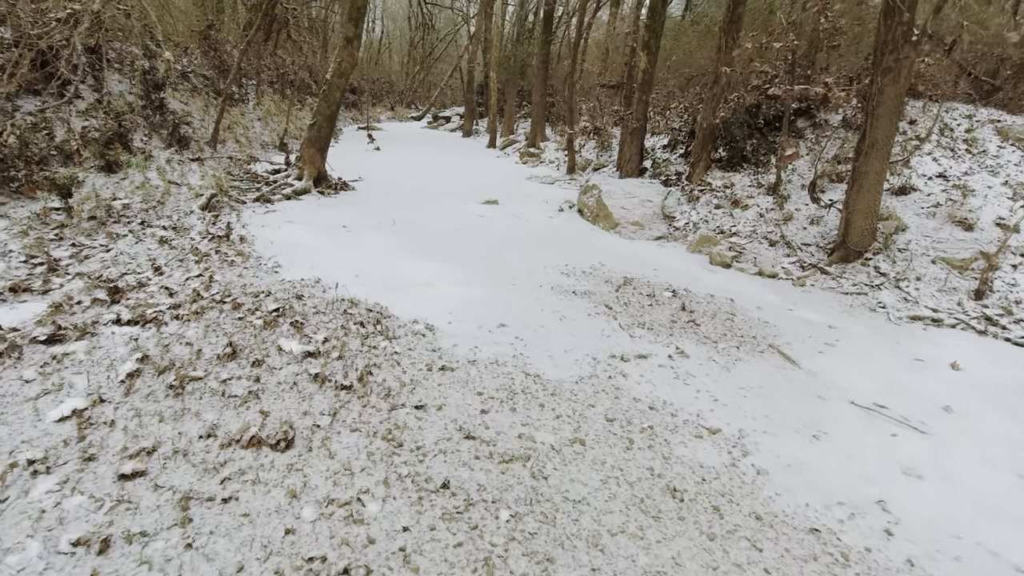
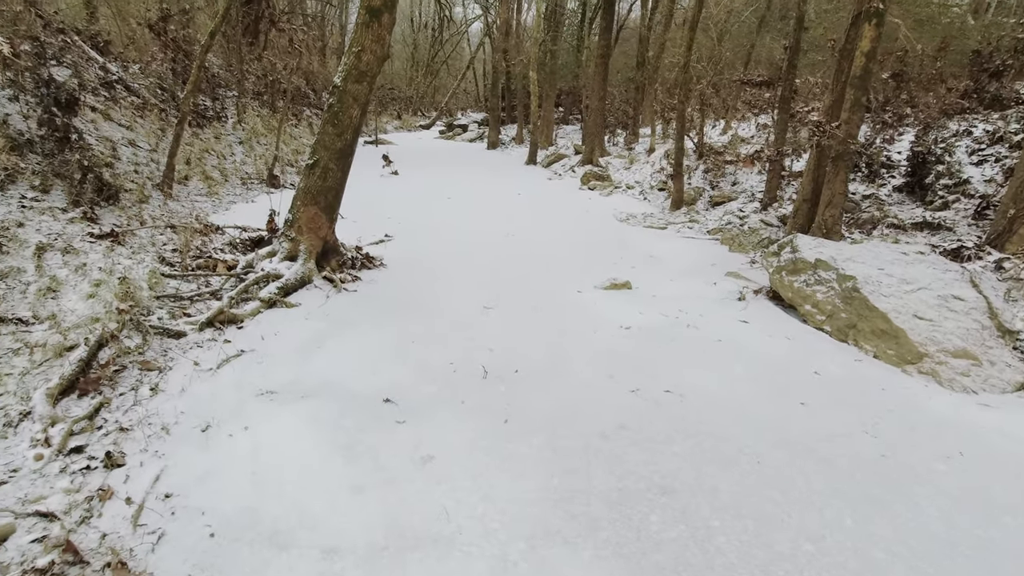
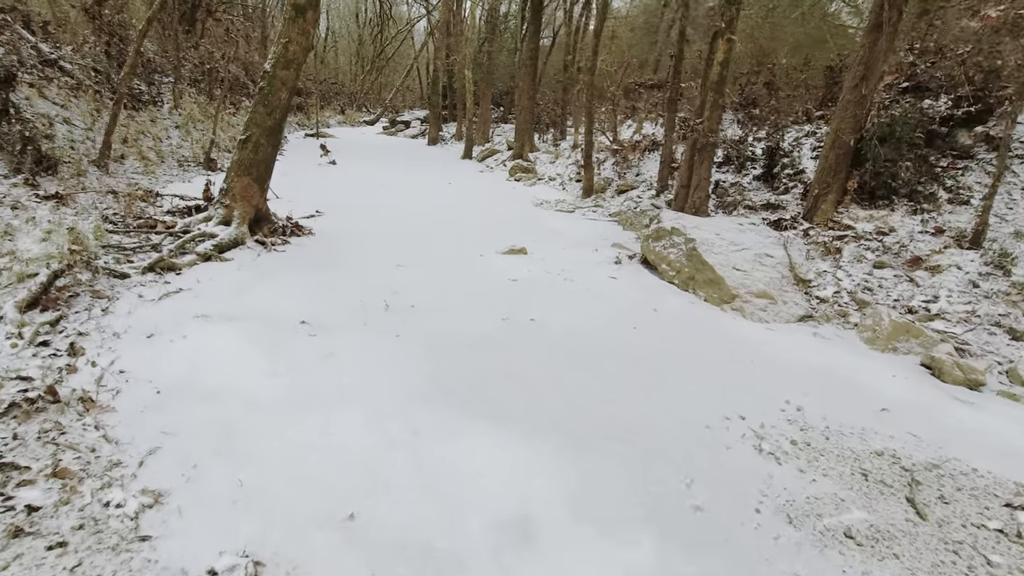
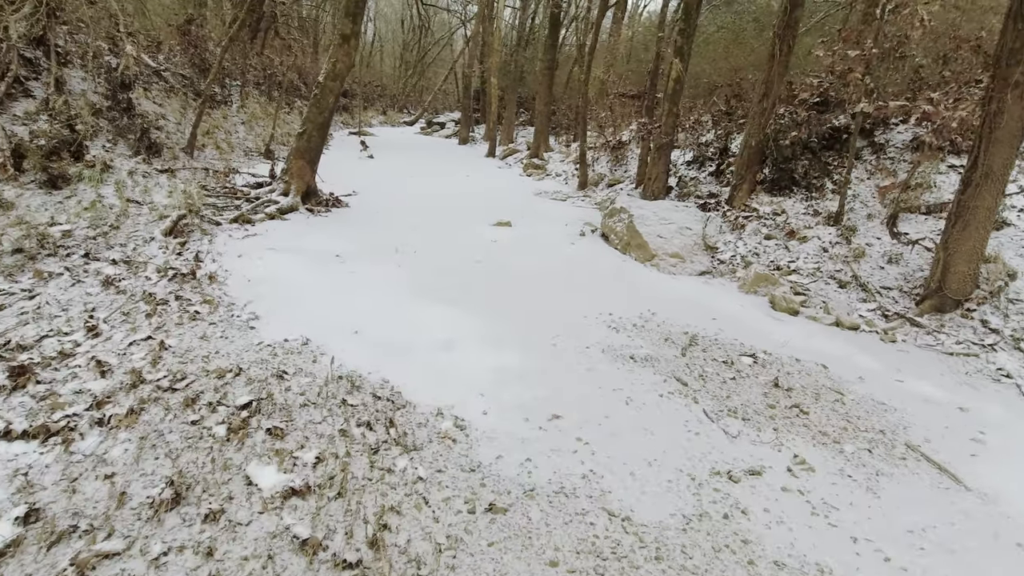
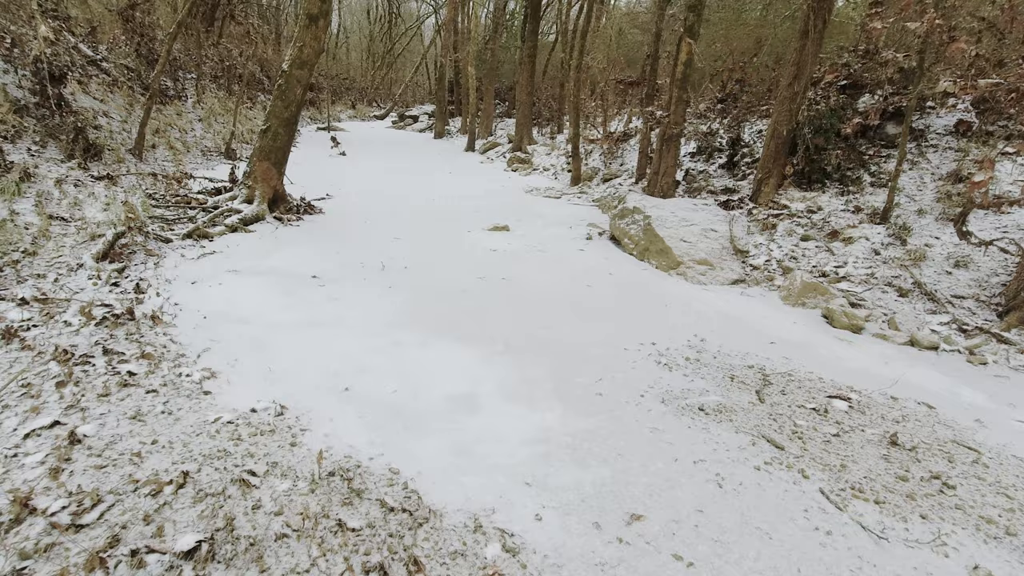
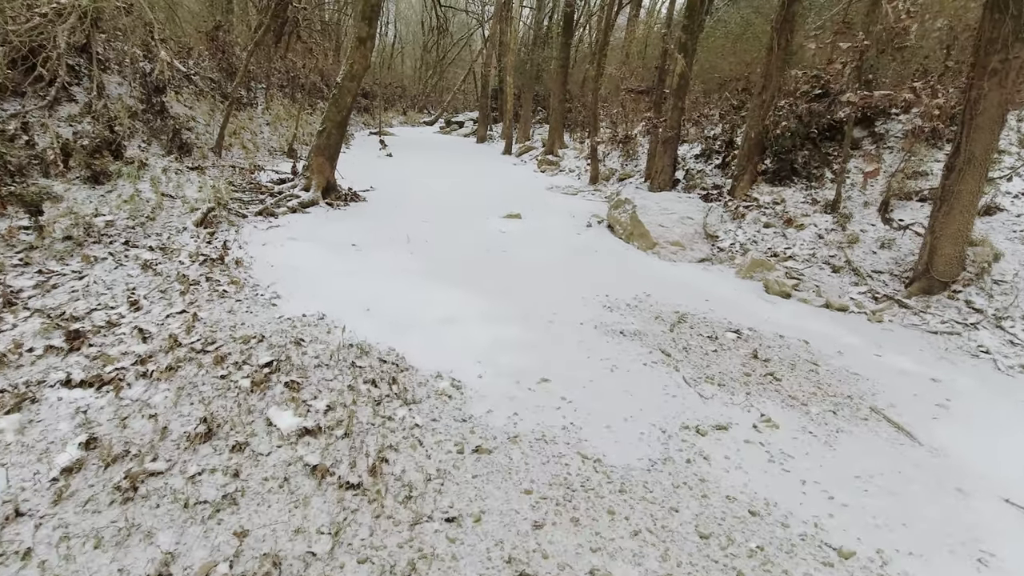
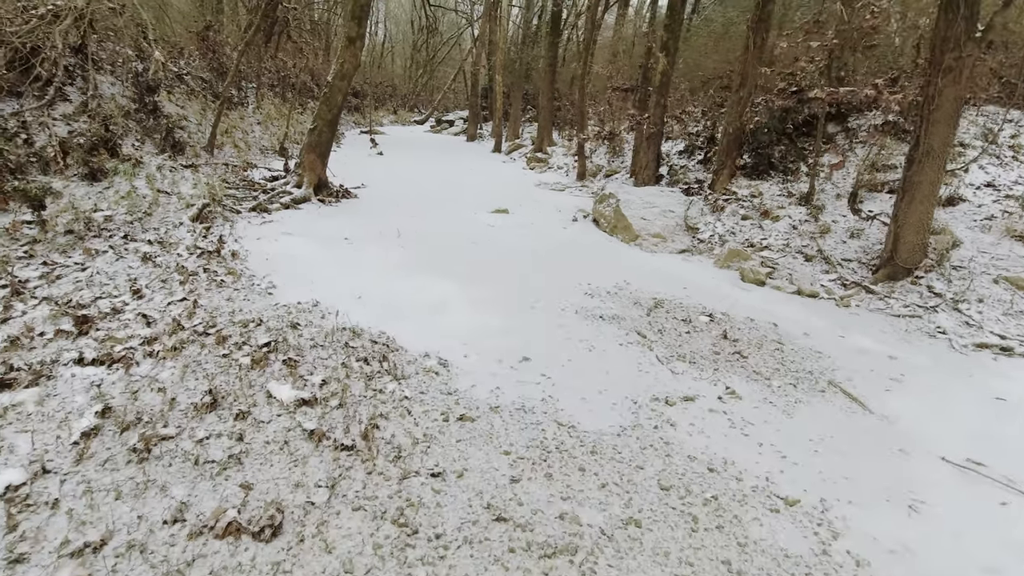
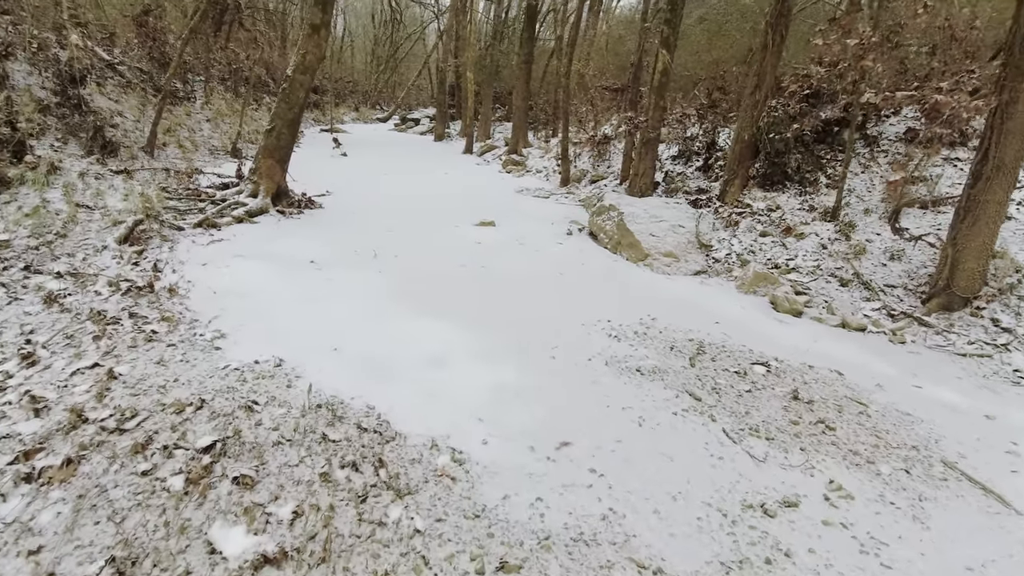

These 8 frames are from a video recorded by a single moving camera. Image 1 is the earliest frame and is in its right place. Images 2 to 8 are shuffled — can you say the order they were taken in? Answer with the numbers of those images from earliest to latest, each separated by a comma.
7, 6, 4, 8, 5, 3, 2
